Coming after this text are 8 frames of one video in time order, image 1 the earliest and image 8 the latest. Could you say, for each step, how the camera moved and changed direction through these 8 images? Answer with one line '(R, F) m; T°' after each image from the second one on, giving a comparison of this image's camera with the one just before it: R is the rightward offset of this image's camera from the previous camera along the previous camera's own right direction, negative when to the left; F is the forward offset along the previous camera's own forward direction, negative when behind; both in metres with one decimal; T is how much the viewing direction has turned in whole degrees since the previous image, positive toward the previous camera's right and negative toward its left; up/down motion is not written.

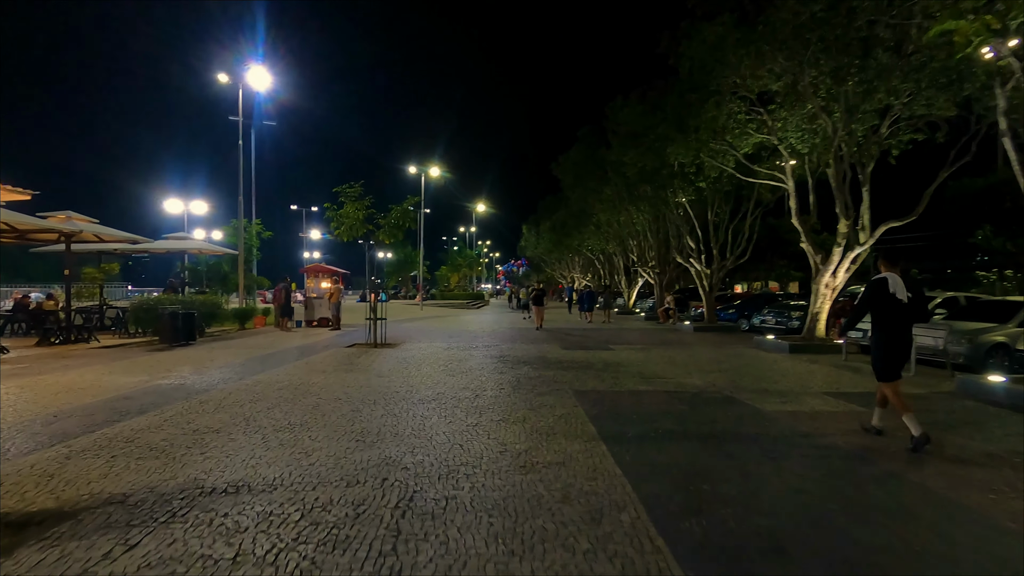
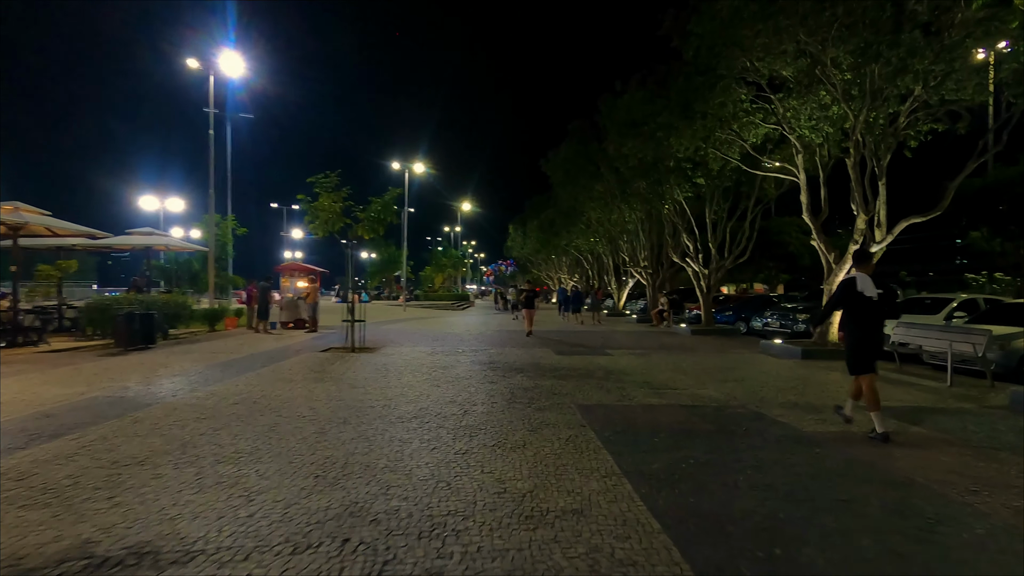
(-0.2, +1.3) m; +2°
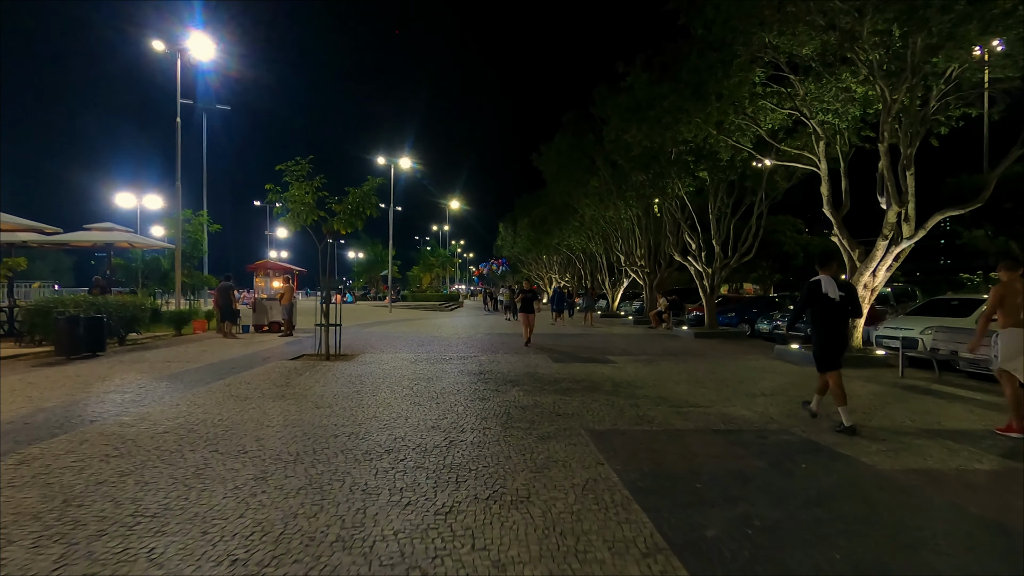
(-0.1, +1.6) m; +1°
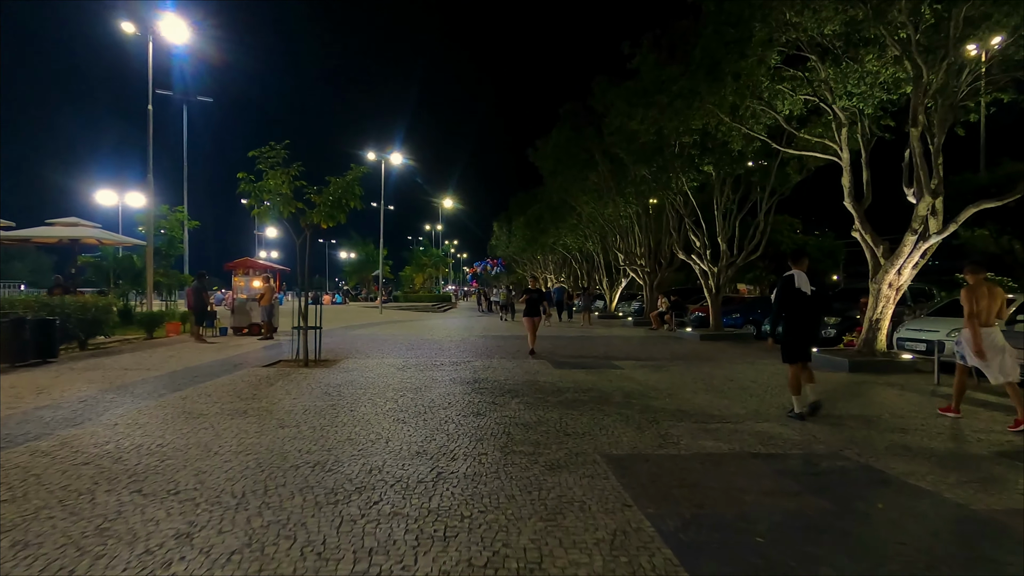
(-0.1, +1.2) m; +1°
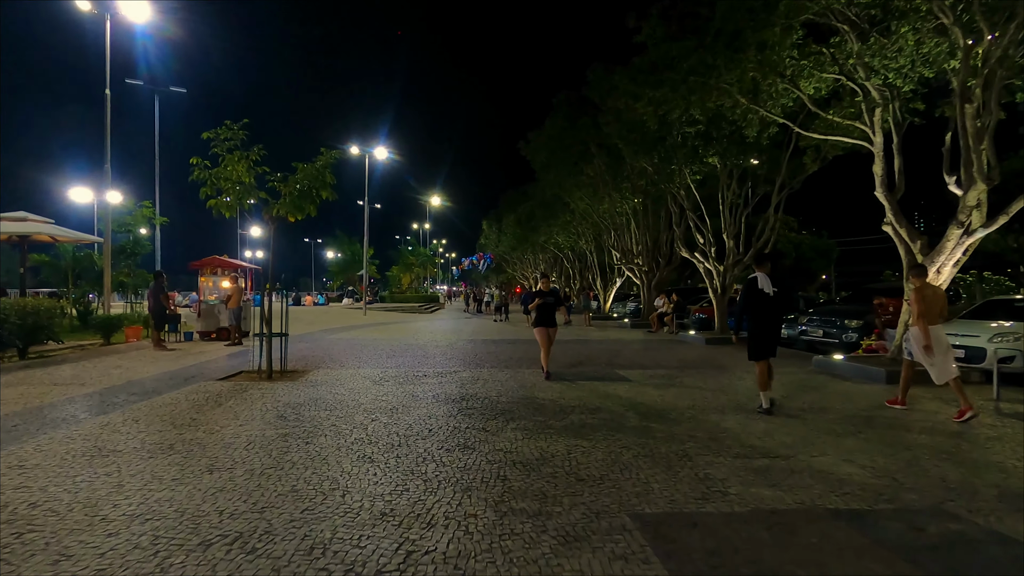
(-0.1, +1.6) m; +1°
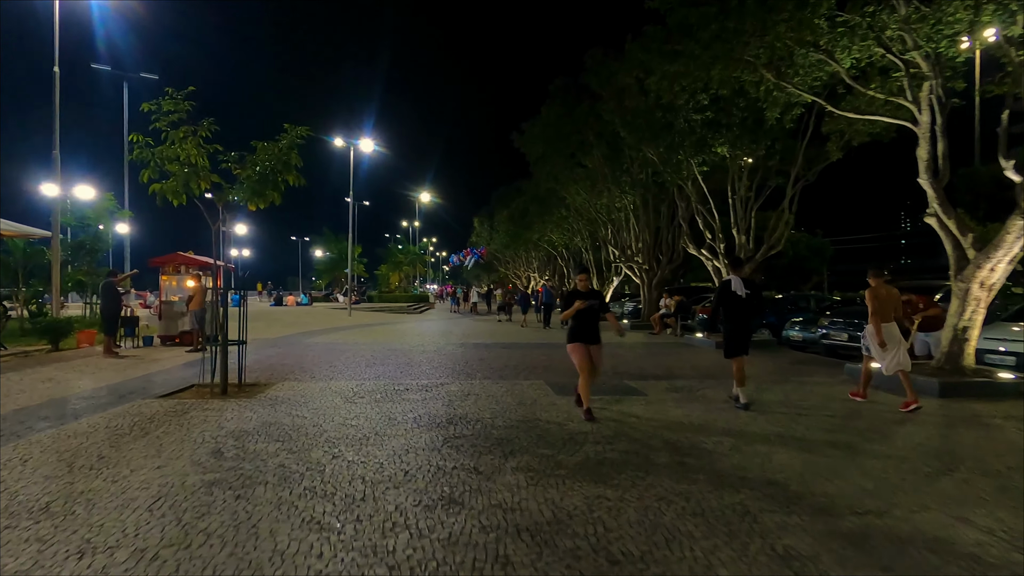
(-0.1, +1.6) m; +1°
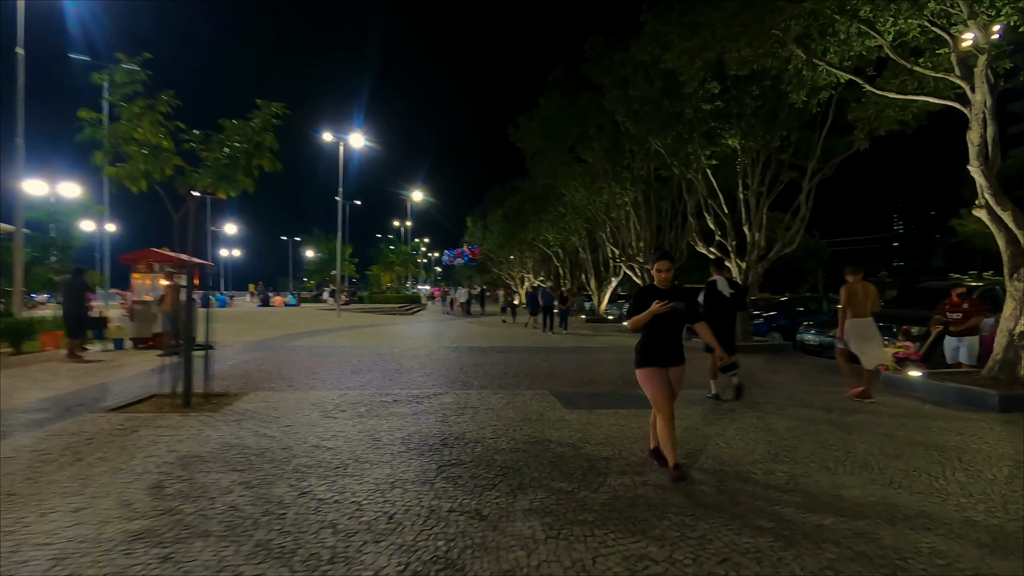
(-0.2, +1.2) m; +1°
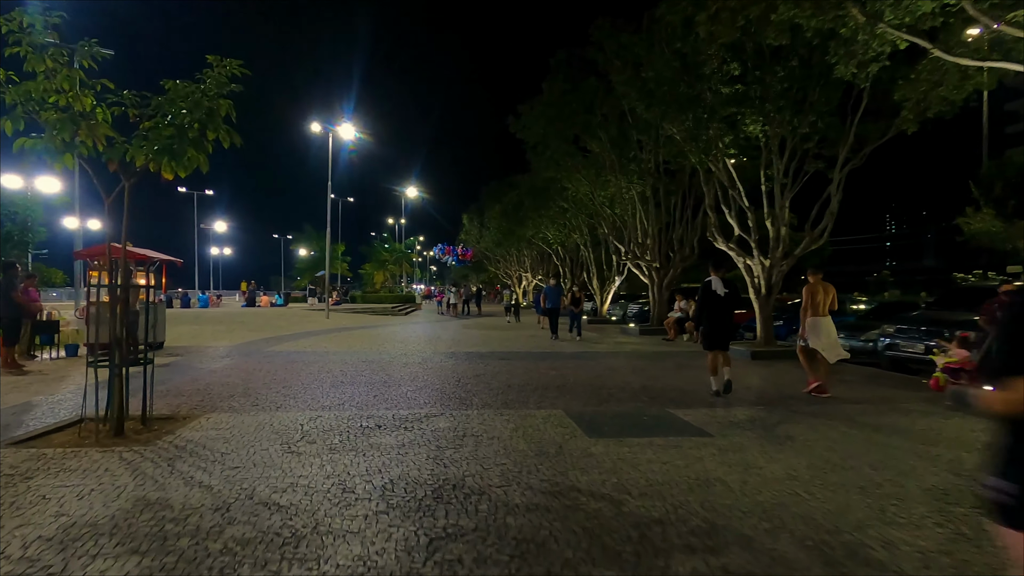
(-0.2, +1.6) m; +1°
